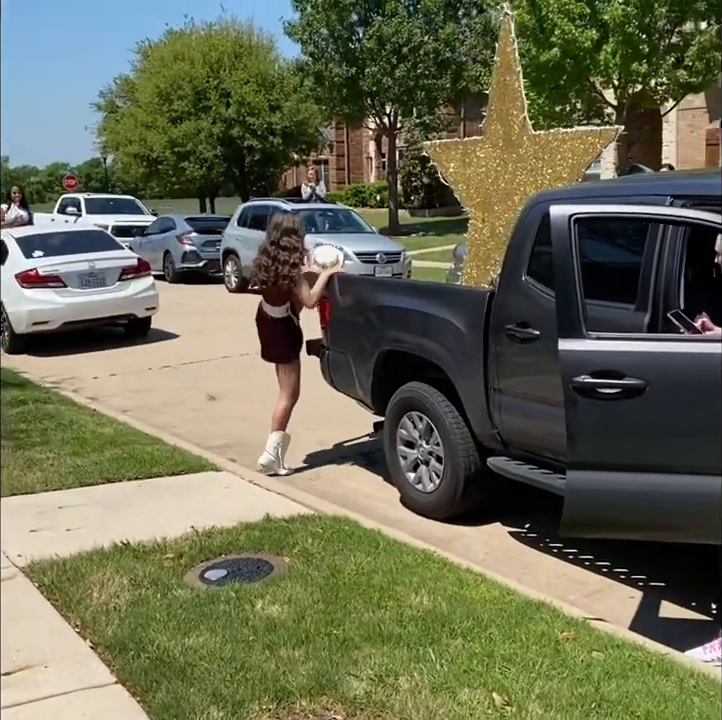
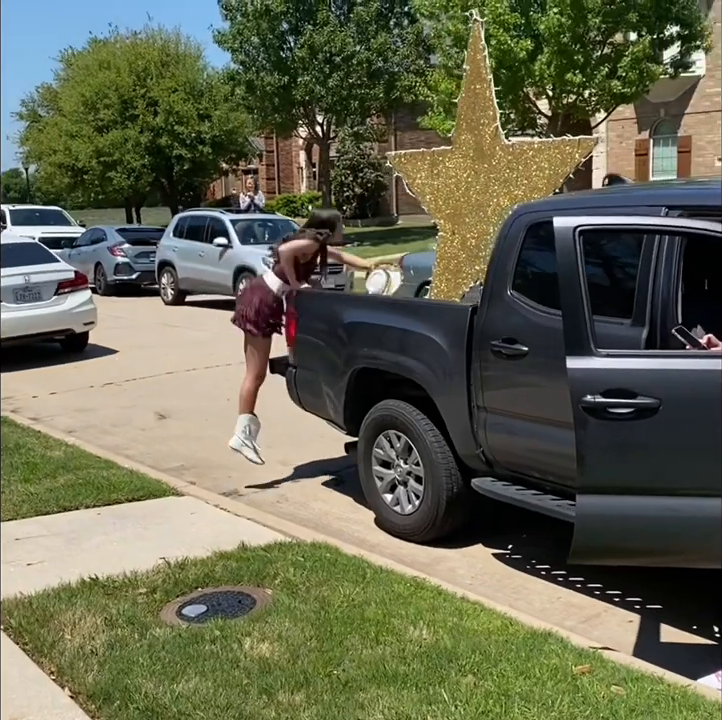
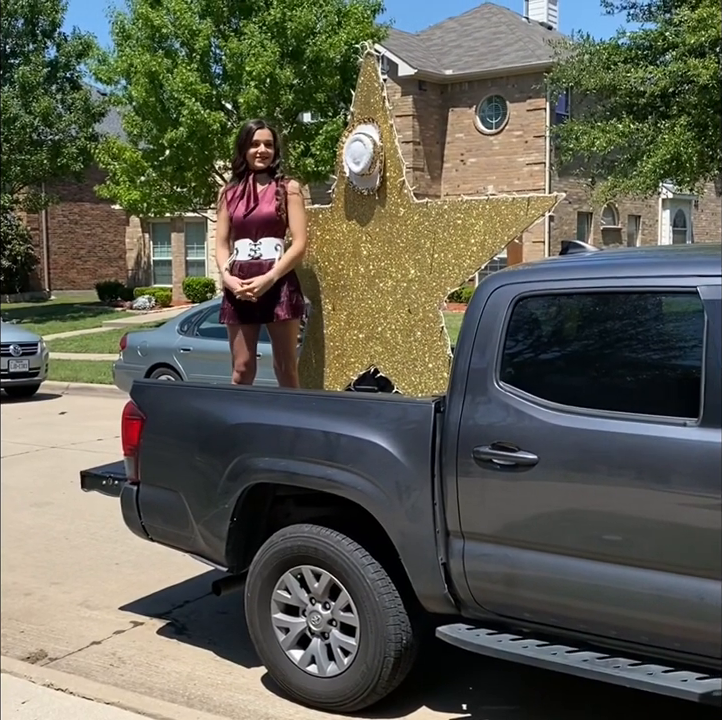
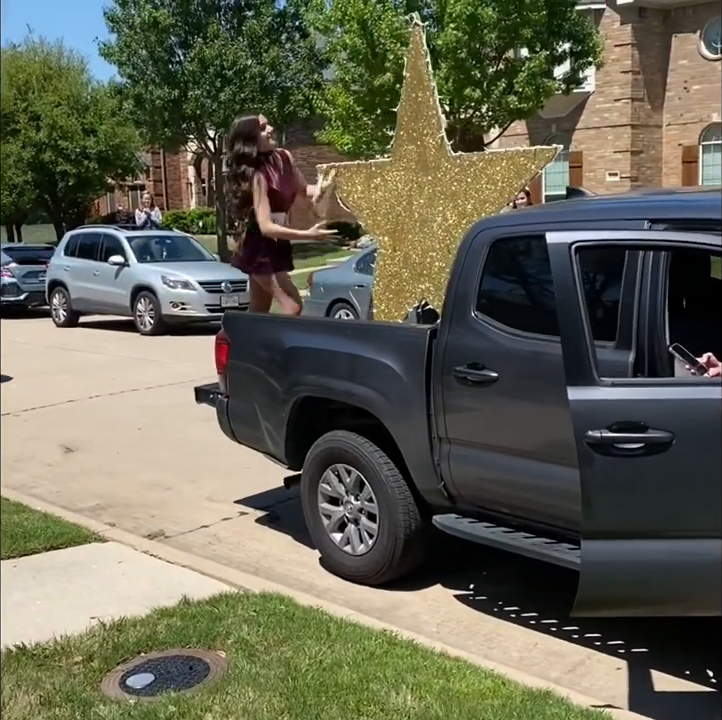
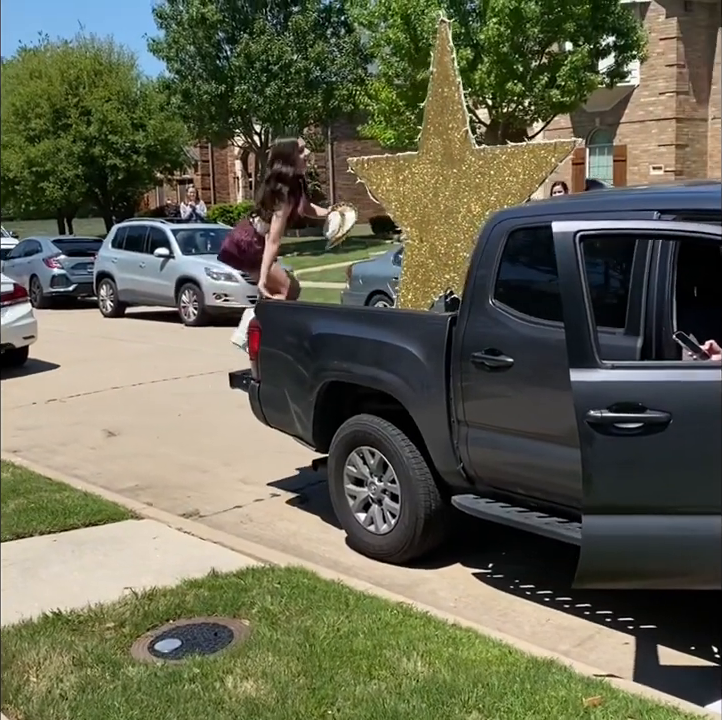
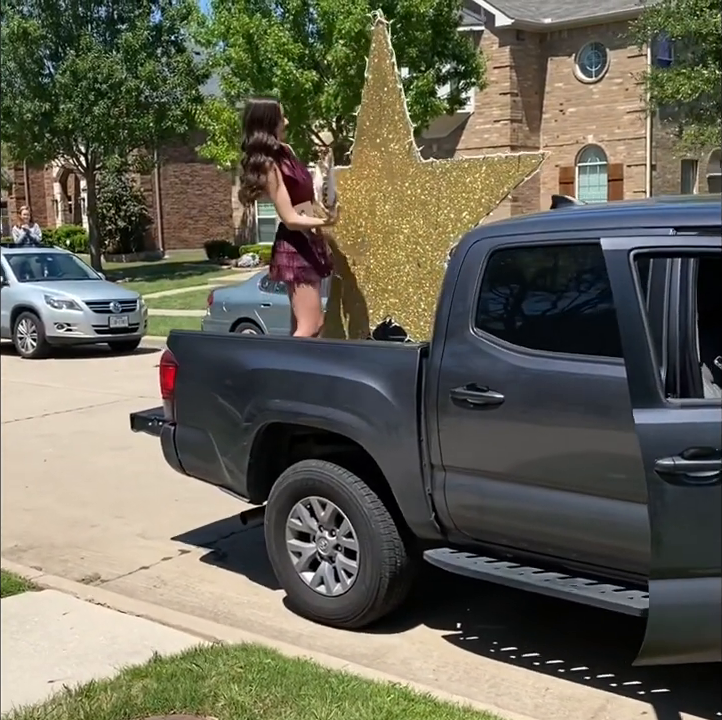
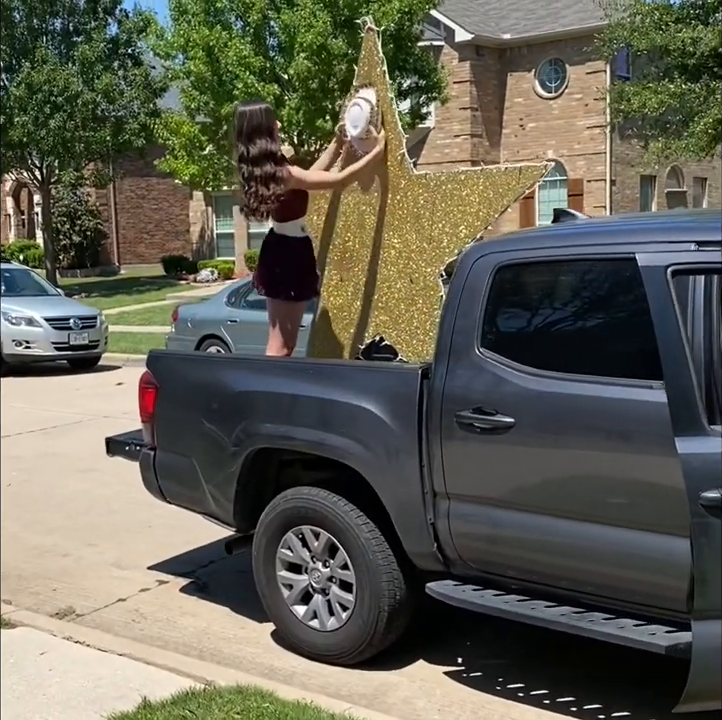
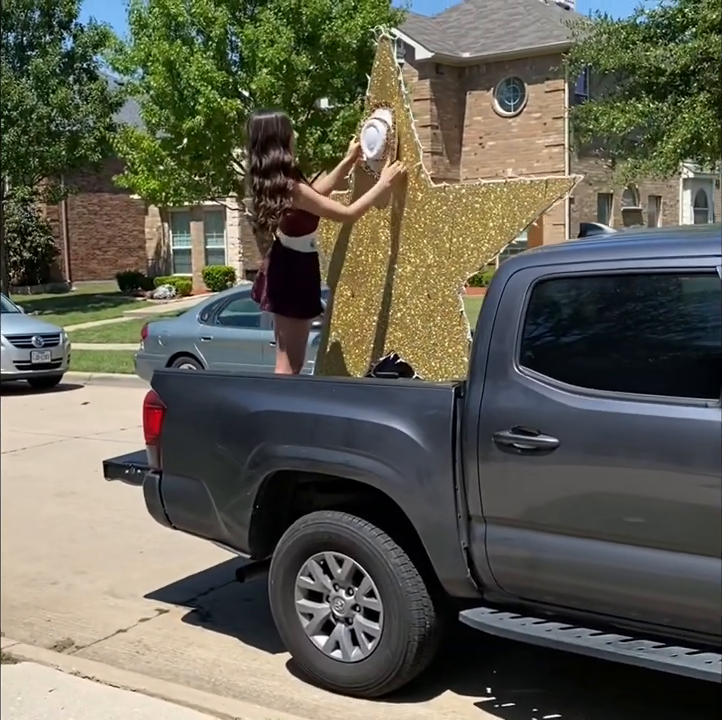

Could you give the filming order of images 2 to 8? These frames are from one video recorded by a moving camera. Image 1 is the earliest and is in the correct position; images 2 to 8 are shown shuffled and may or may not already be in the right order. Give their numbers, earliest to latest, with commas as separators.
2, 5, 4, 6, 7, 8, 3
